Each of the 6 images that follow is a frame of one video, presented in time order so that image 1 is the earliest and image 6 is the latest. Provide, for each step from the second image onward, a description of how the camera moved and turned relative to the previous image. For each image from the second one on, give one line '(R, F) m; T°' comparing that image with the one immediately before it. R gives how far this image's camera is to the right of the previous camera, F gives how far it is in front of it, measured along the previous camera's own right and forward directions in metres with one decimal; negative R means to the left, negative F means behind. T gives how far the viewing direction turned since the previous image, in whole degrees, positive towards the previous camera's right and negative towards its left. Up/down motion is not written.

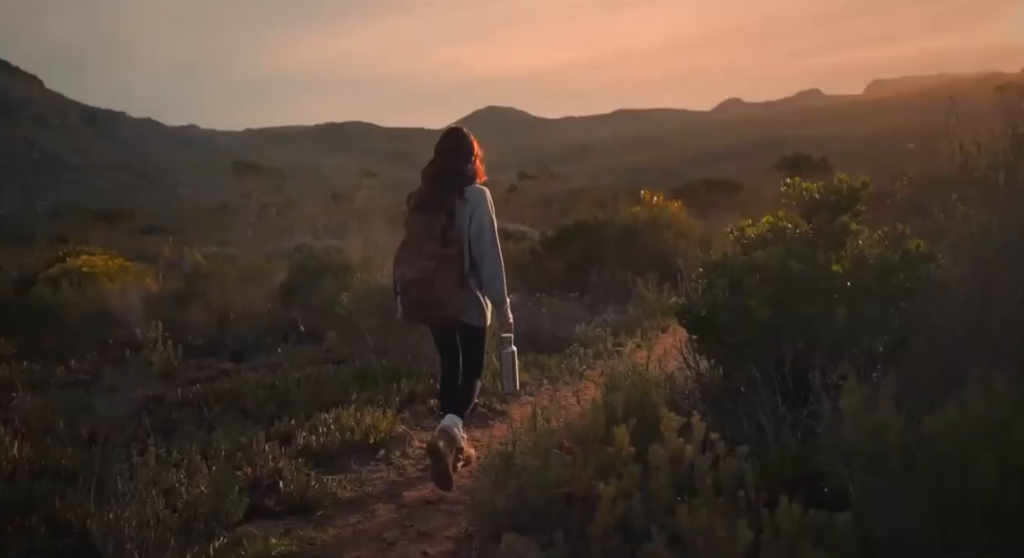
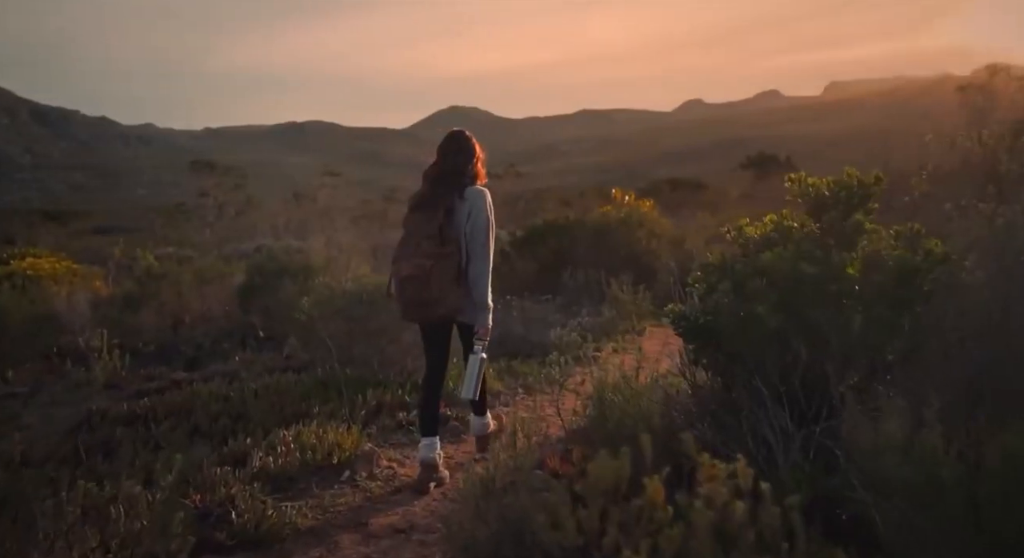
(-0.1, +0.4) m; +3°
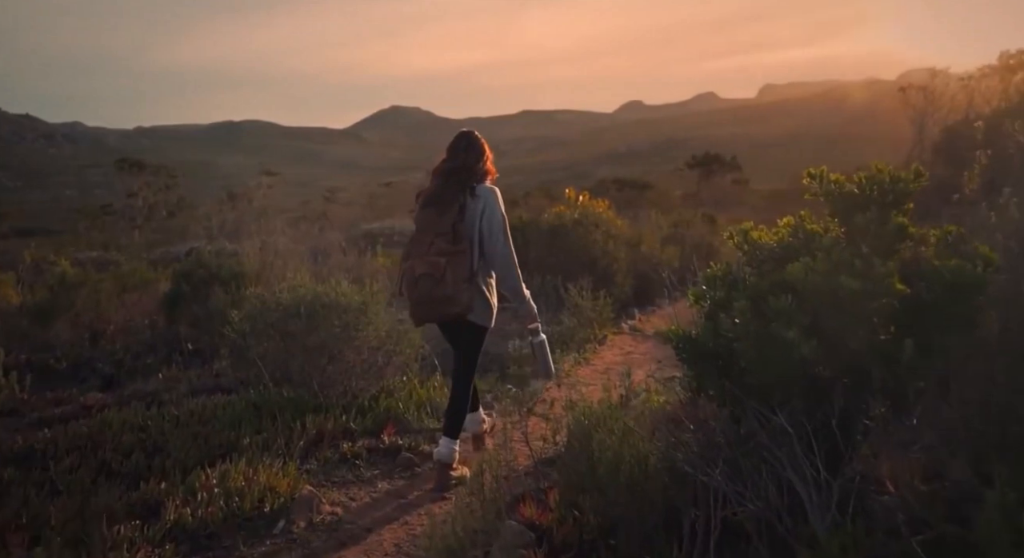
(-0.1, +0.6) m; +4°
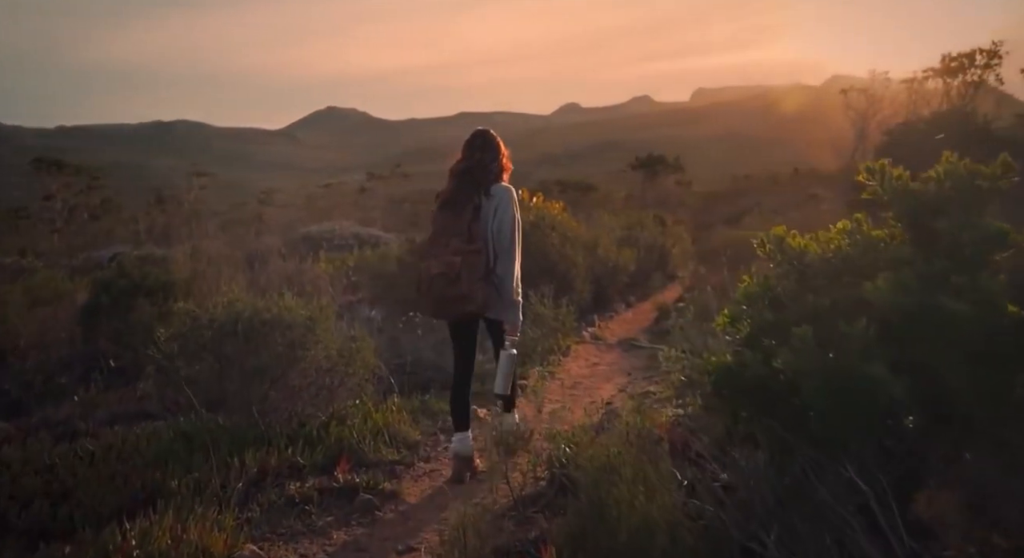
(-0.2, +0.6) m; +5°
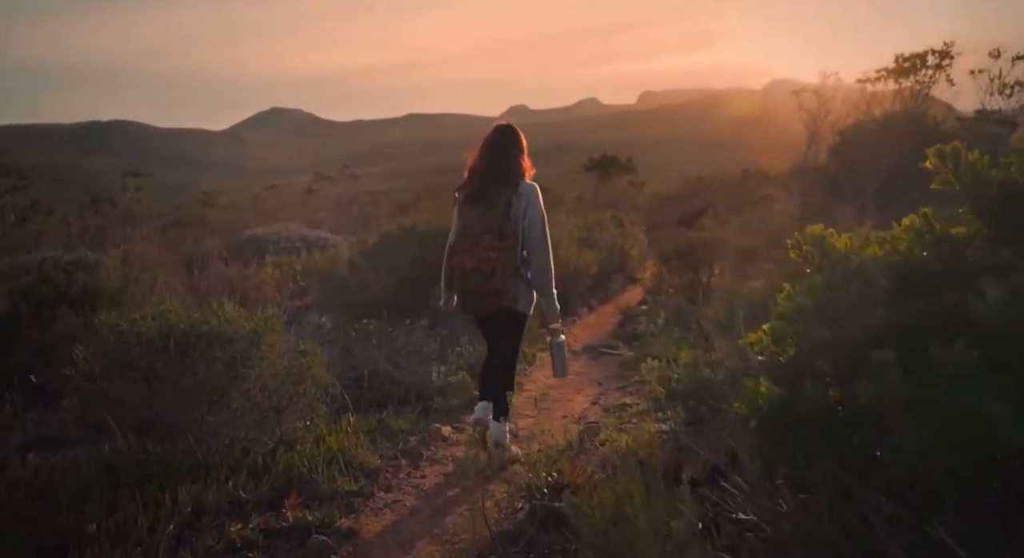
(-0.1, +0.5) m; +4°
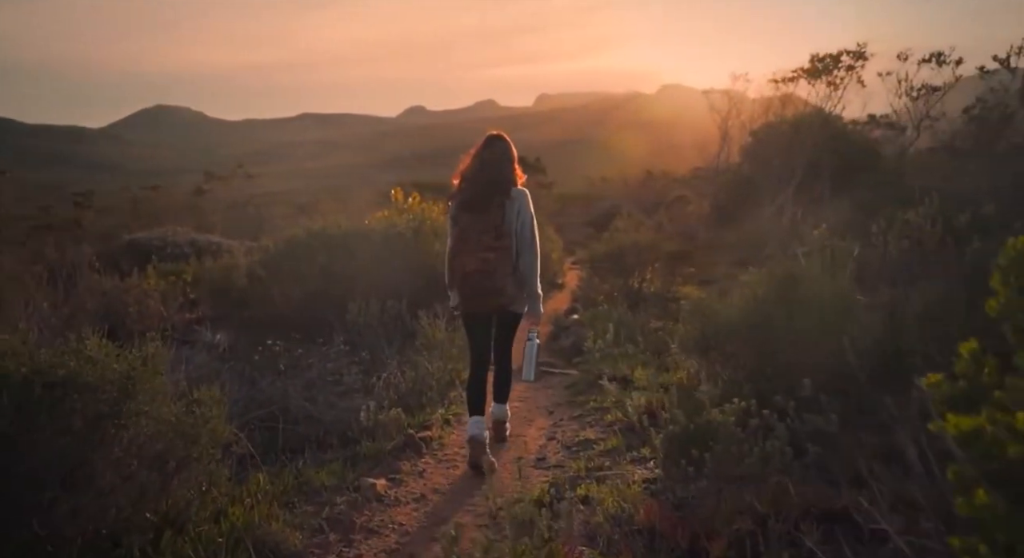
(-0.3, +0.9) m; +8°
